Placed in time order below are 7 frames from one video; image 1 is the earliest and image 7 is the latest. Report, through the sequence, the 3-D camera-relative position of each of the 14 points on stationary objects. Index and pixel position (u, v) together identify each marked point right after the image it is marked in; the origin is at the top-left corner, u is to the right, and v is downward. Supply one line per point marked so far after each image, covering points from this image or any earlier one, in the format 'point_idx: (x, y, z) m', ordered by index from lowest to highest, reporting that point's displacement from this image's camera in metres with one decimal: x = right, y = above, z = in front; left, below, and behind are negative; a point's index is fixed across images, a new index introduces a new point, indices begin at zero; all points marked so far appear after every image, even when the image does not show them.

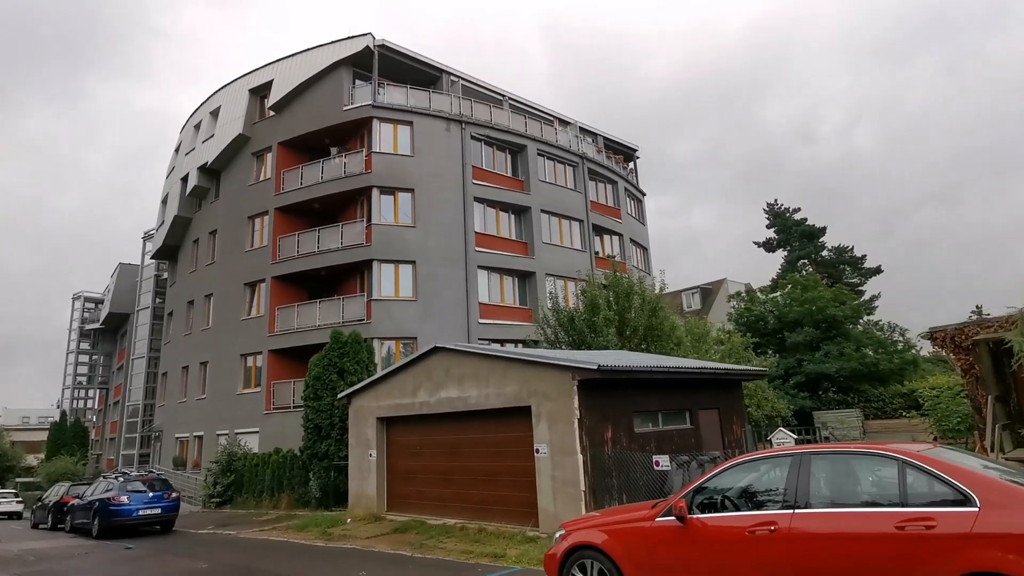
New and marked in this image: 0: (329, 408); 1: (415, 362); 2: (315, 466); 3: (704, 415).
0: (-5.0, -3.3, +15.3) m
1: (-2.1, -1.6, +12.4) m
2: (-5.3, -4.8, +15.2) m
3: (+4.0, -2.6, +11.7) m
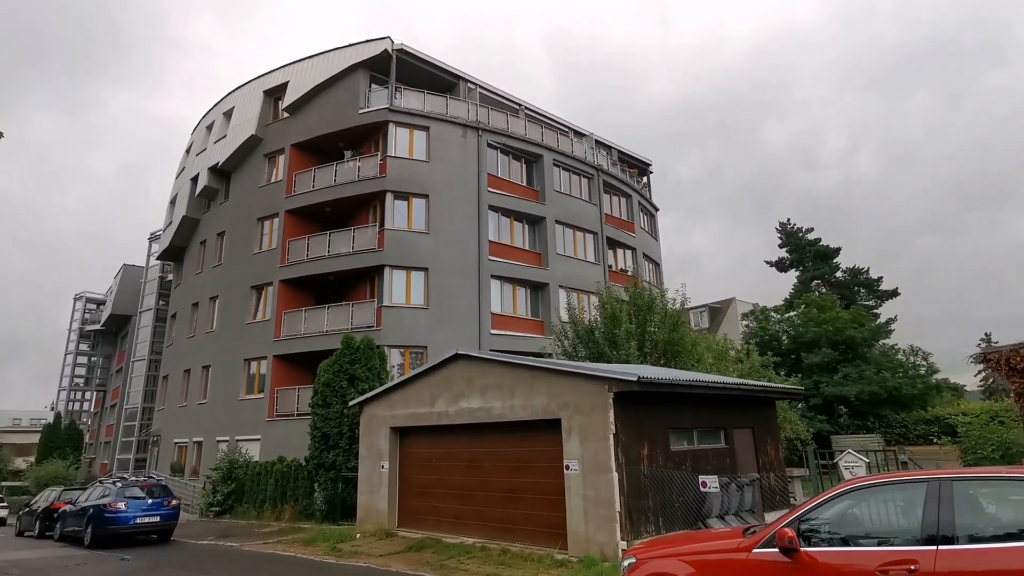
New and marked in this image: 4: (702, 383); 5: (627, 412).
0: (-4.5, -3.4, +14.6) m
1: (-1.6, -1.7, +11.8) m
2: (-4.9, -4.9, +14.5) m
3: (+4.5, -2.9, +11.1) m
4: (+3.3, -1.6, +9.6) m
5: (+1.9, -2.0, +9.0) m
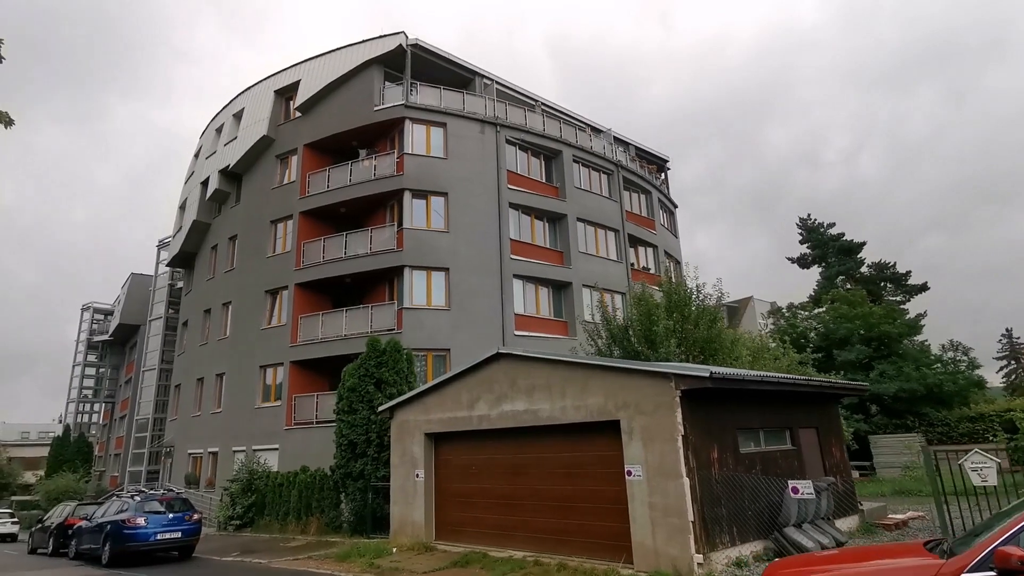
0: (-3.6, -3.3, +13.9) m
1: (-0.8, -1.6, +11.1) m
2: (-4.0, -4.9, +13.7) m
3: (+5.4, -2.7, +10.2) m
4: (+4.2, -1.4, +8.9) m
5: (+2.7, -1.8, +8.3) m
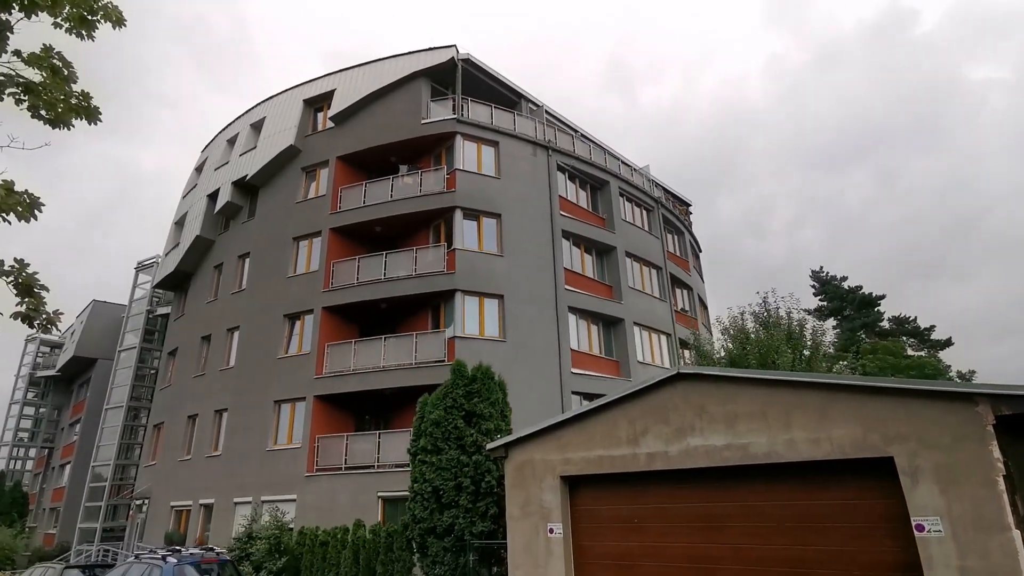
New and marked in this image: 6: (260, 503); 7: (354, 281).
0: (-1.2, -3.6, +11.3) m
1: (+2.0, -1.7, +8.9) m
2: (-1.6, -5.1, +11.0) m
3: (+8.1, -2.9, +8.5) m
4: (+7.1, -1.5, +7.2) m
5: (+5.7, -1.8, +6.4) m
6: (-7.9, -6.7, +17.5) m
7: (-5.4, +0.2, +19.2) m
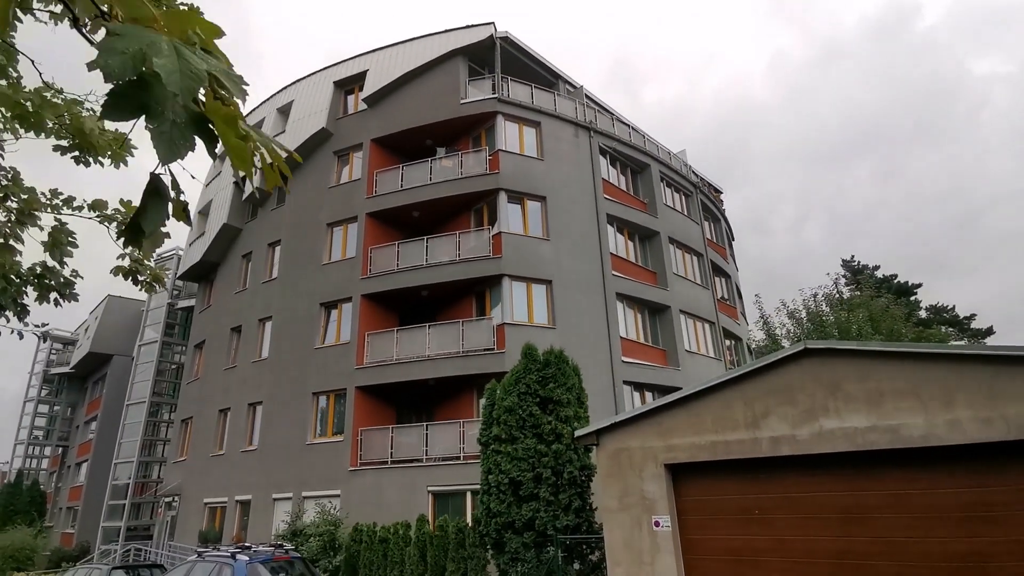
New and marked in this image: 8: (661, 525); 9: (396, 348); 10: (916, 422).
0: (+0.4, -3.1, +10.5) m
1: (+3.5, -1.3, +8.1) m
2: (0.0, -4.7, +10.2) m
3: (+9.7, -2.5, +7.7) m
4: (+8.6, -1.0, +6.4) m
5: (+7.2, -1.3, +5.6) m
6: (-6.3, -6.3, +16.7) m
7: (-3.9, +0.7, +18.4) m
8: (+2.3, -3.6, +8.5) m
9: (-3.6, -1.8, +17.3) m
10: (+5.0, -1.6, +6.9) m
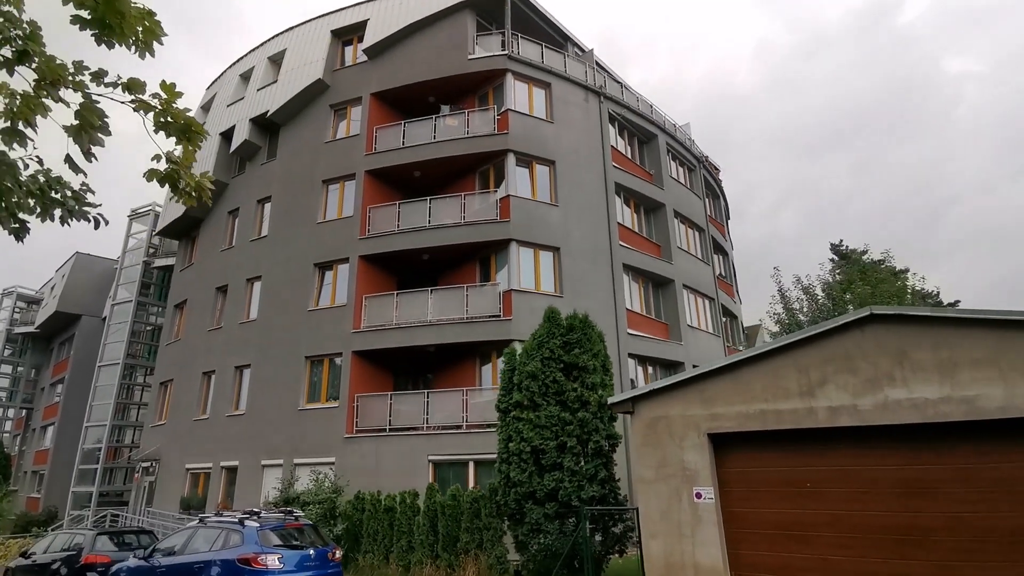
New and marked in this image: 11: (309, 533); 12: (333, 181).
0: (+0.8, -2.4, +10.0) m
1: (+4.1, -0.7, +7.7) m
2: (+0.4, -3.9, +9.7) m
3: (+10.2, -2.1, +7.6) m
4: (+9.3, -0.8, +6.1) m
5: (+7.9, -1.0, +5.3) m
6: (-6.3, -5.1, +16.0) m
7: (-3.7, +1.9, +17.5) m
8: (+2.7, -3.0, +8.0) m
9: (-3.4, -0.7, +16.6) m
10: (+5.6, -1.2, +6.5) m
11: (-3.0, -3.6, +8.3) m
12: (-6.1, +3.6, +19.0) m
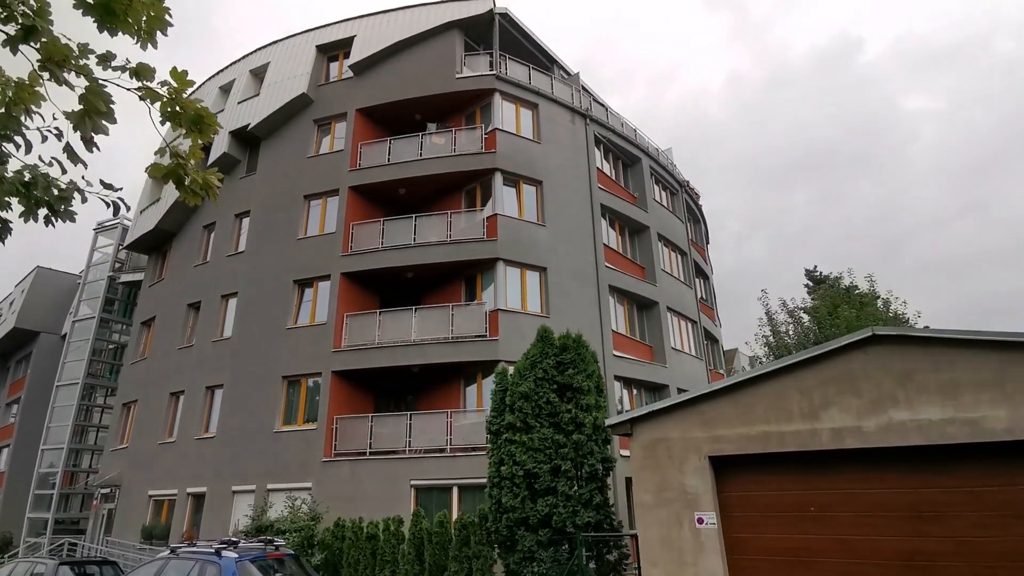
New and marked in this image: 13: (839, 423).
0: (+0.7, -2.7, +9.7) m
1: (+4.1, -1.0, +7.6) m
2: (+0.2, -4.2, +9.3) m
3: (+10.2, -2.5, +7.7) m
4: (+9.3, -1.0, +6.3) m
5: (+8.0, -1.3, +5.4) m
6: (-6.7, -5.6, +15.2) m
7: (-4.1, +1.3, +17.1) m
8: (+2.7, -3.3, +7.8) m
9: (-3.8, -1.2, +16.1) m
10: (+5.6, -1.4, +6.5) m
11: (-3.1, -3.8, +7.7) m
12: (-6.5, +3.1, +18.6) m
13: (+4.3, -1.8, +7.3) m
